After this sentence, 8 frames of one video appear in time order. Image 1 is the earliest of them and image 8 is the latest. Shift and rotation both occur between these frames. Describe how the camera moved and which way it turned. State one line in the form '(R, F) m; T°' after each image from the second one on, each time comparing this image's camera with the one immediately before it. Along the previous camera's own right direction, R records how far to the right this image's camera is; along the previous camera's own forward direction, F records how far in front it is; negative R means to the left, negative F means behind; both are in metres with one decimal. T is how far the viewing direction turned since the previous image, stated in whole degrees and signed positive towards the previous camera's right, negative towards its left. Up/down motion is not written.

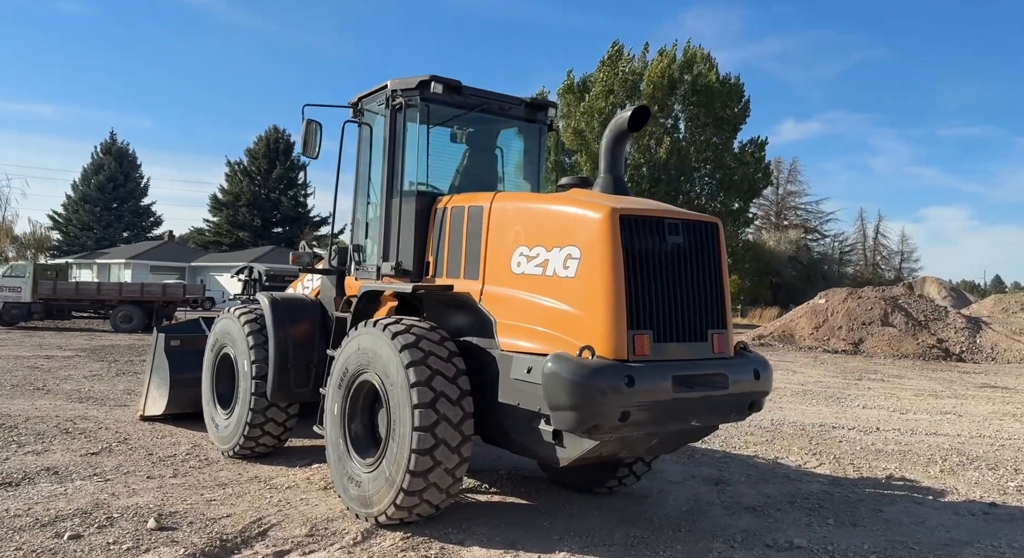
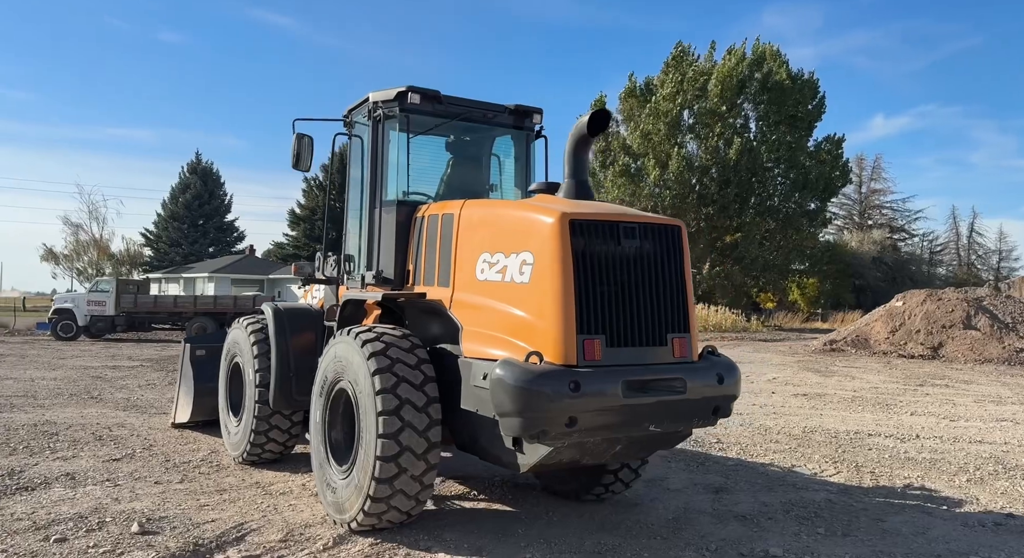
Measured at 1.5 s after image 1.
(+0.5, 0.0) m; -4°
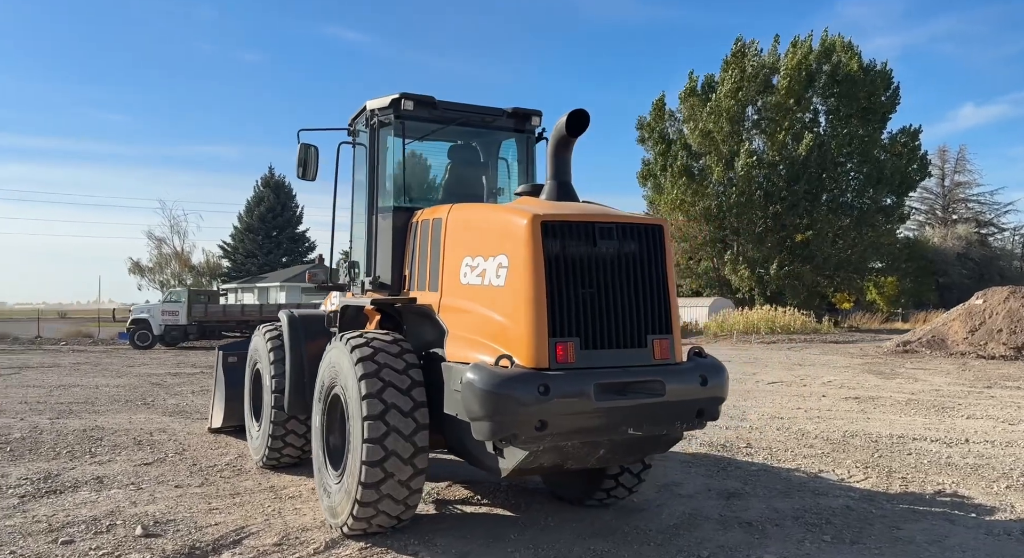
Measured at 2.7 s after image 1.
(+0.4, 0.0) m; -4°
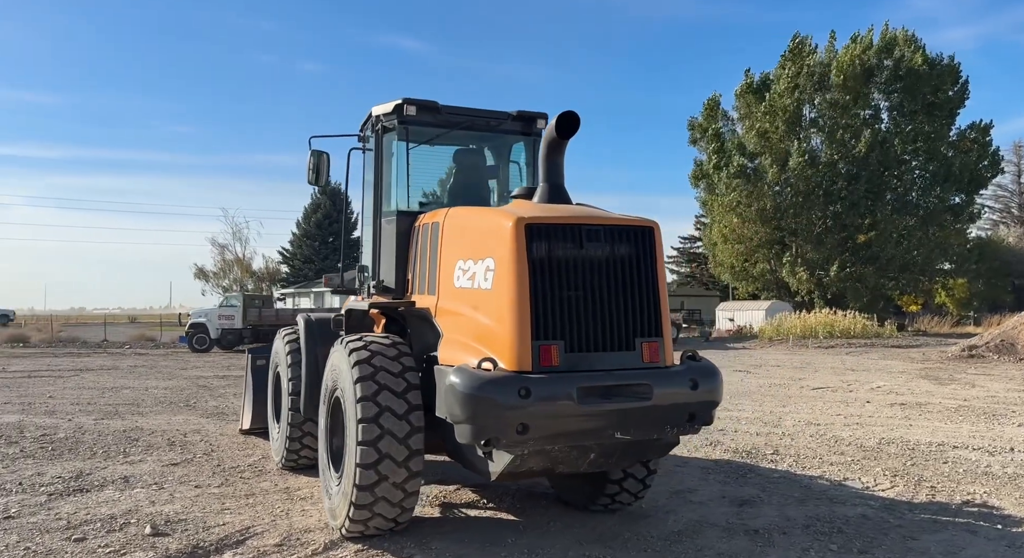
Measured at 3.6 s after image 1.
(+0.3, 0.0) m; -4°
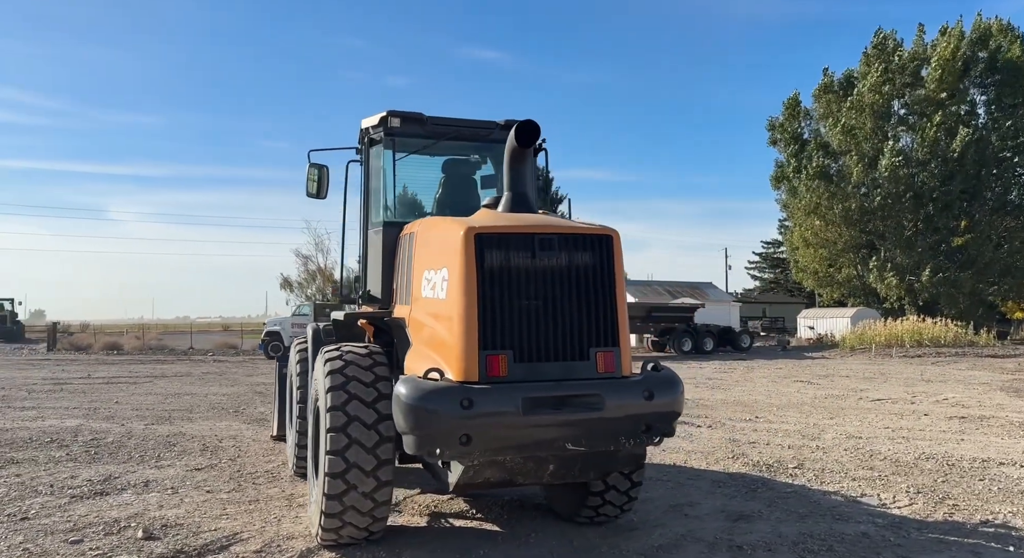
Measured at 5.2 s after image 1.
(+0.5, 0.0) m; -5°
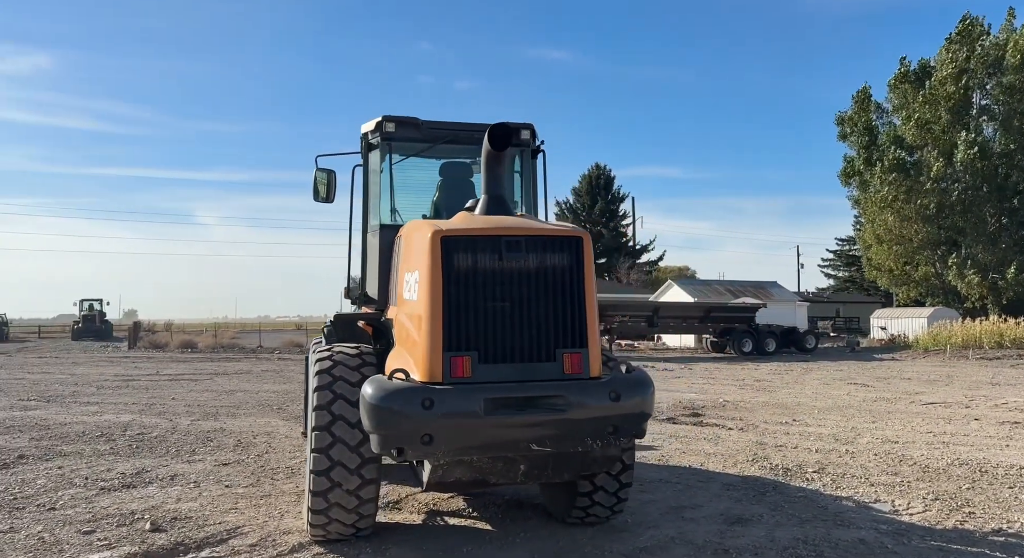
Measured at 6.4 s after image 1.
(+0.4, 0.0) m; -4°
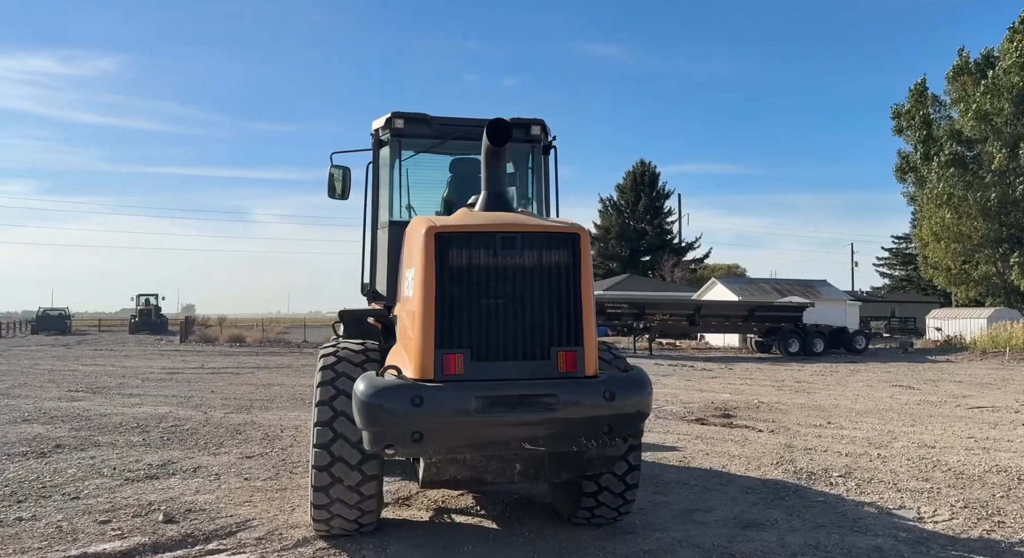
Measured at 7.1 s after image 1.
(+0.2, 0.0) m; -3°
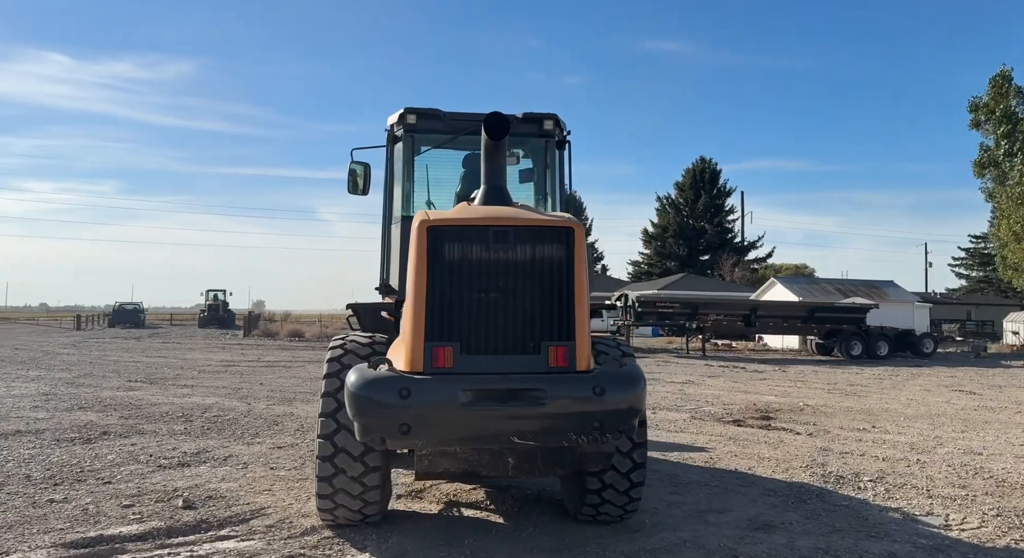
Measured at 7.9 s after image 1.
(+0.3, 0.0) m; -4°
